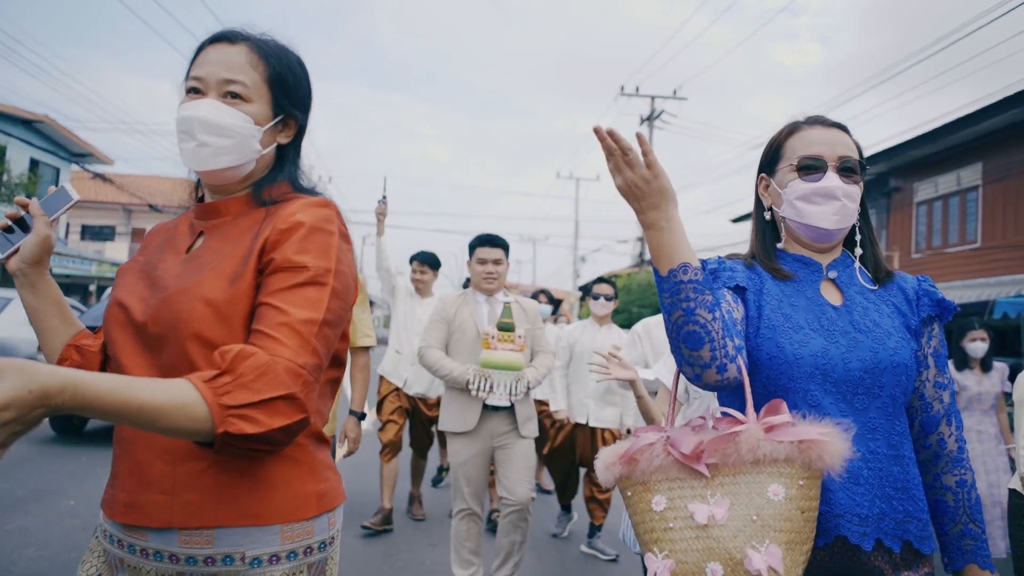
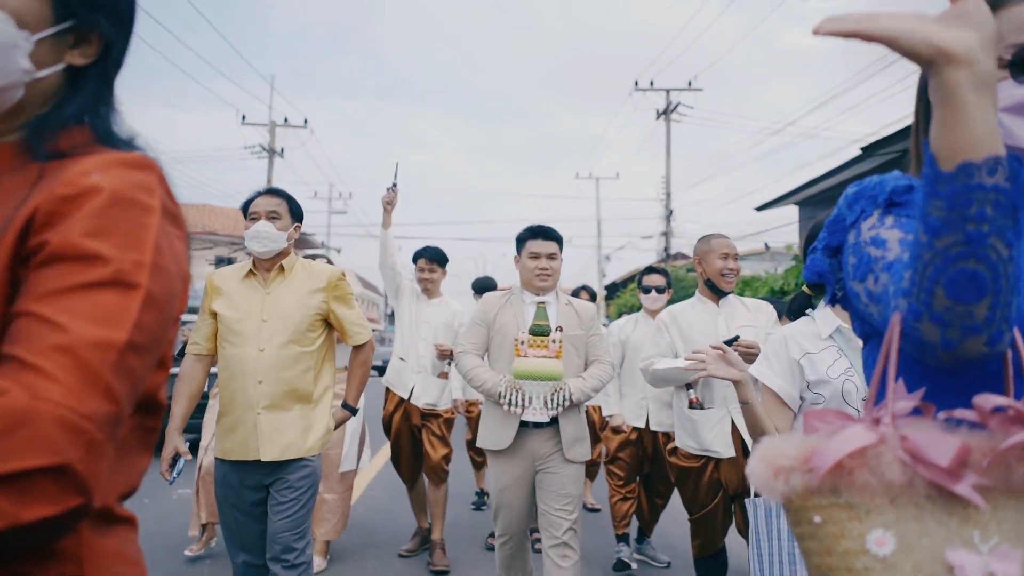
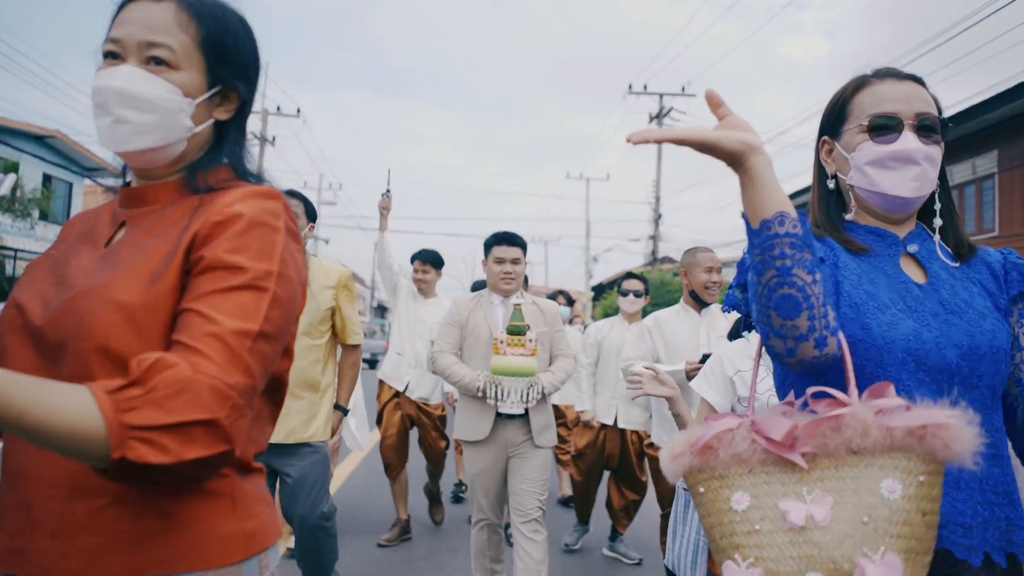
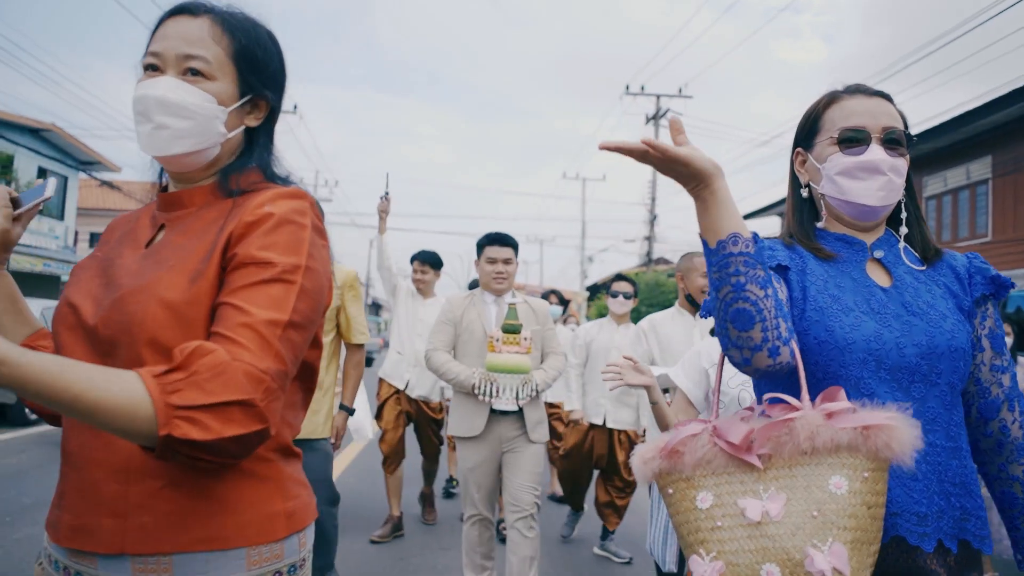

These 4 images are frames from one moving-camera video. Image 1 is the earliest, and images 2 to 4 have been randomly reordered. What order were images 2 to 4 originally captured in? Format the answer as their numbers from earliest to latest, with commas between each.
4, 3, 2
